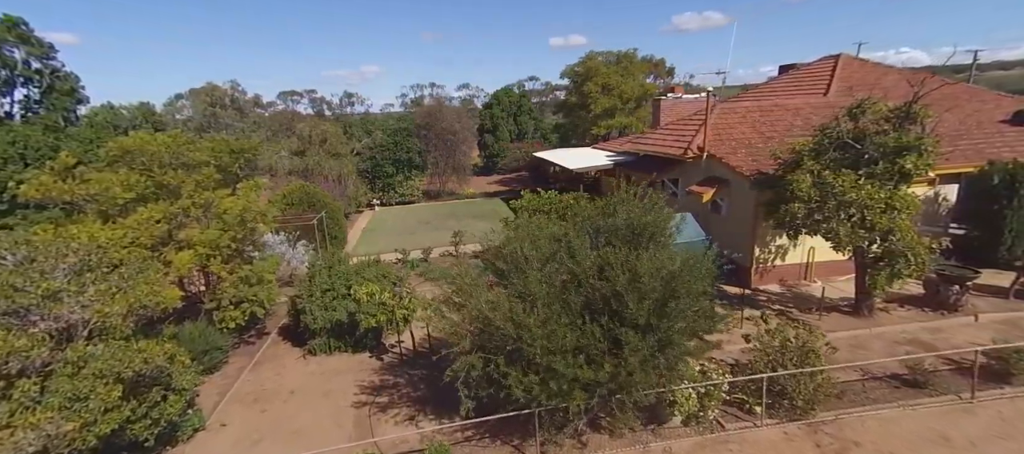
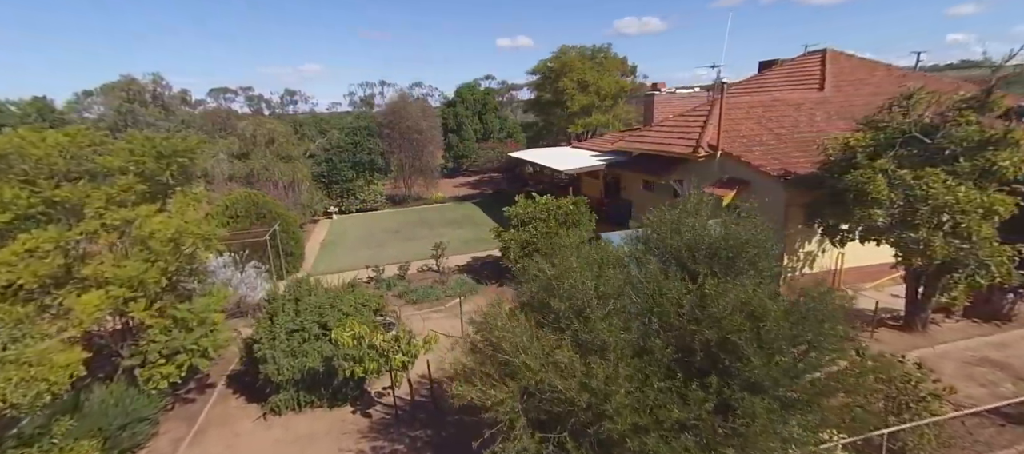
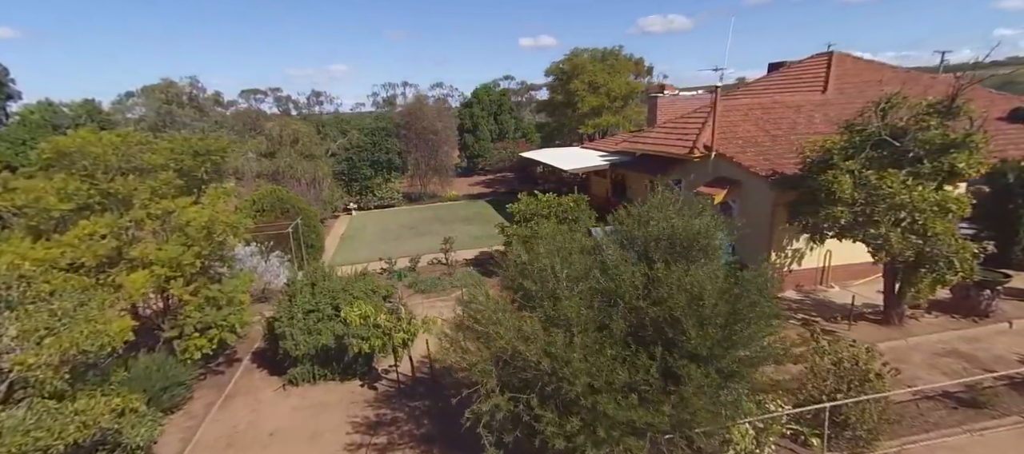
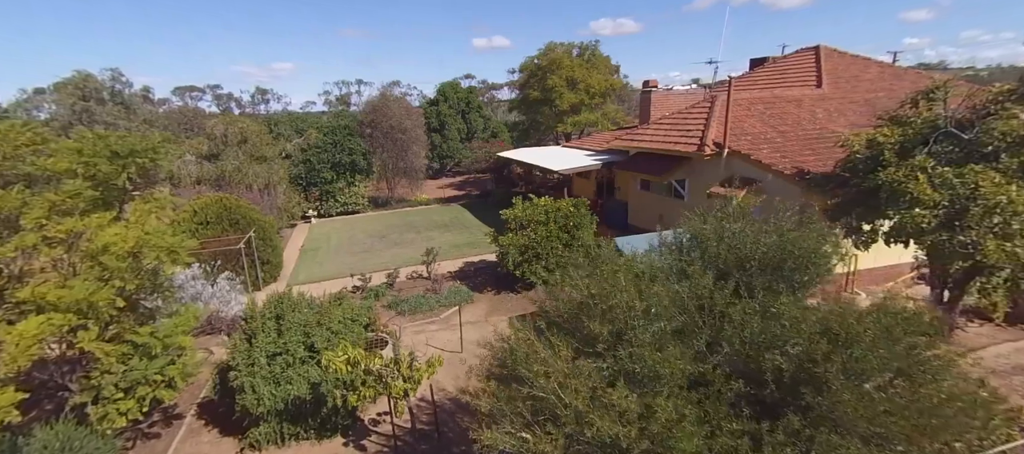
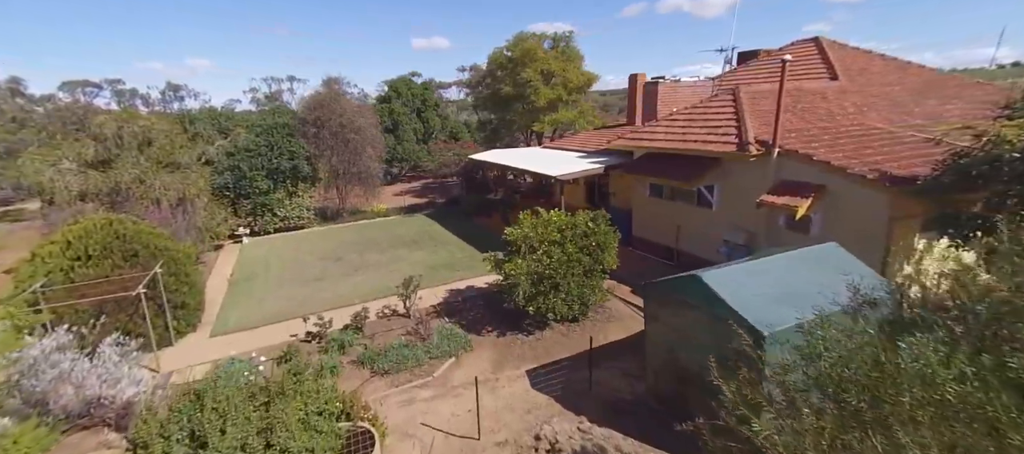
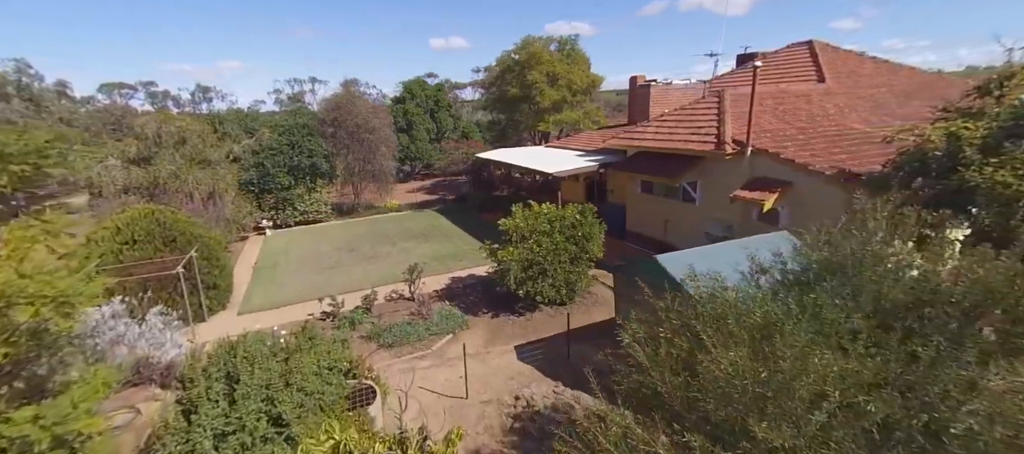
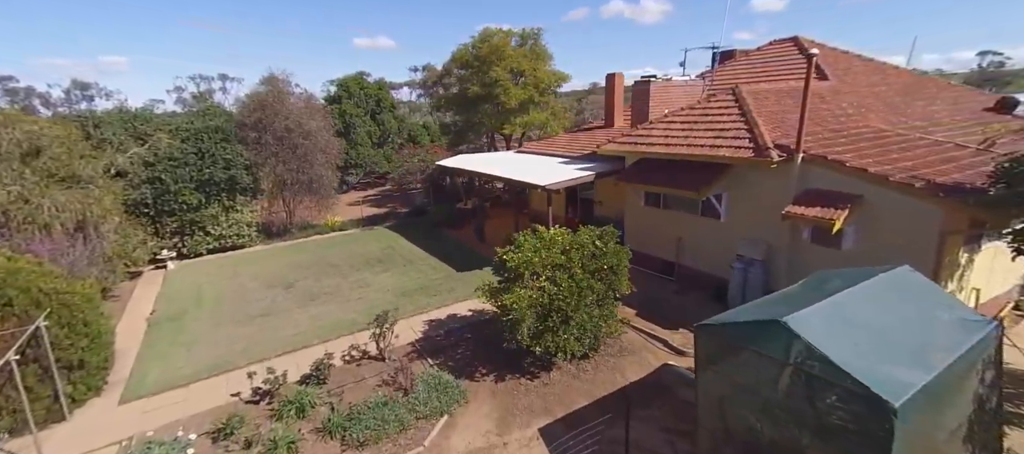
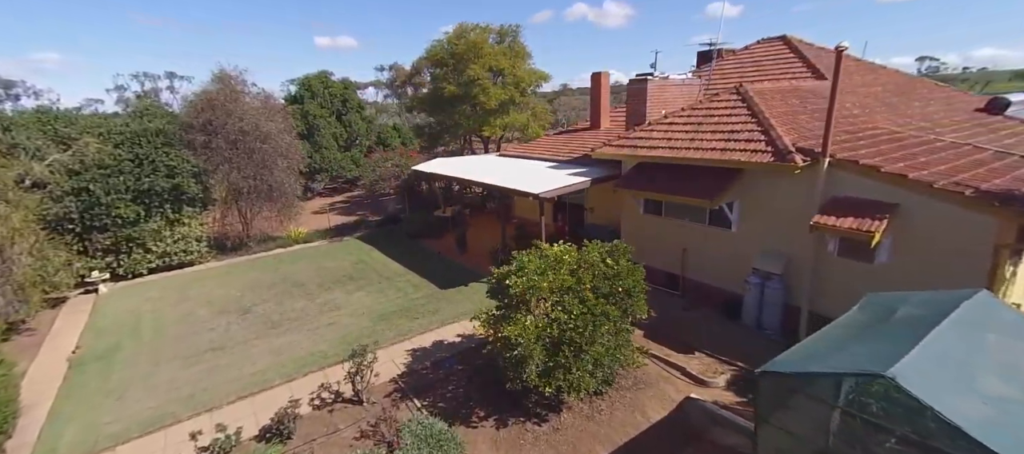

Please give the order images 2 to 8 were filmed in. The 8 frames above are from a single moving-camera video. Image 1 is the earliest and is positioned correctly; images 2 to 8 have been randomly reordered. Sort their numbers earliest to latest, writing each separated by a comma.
3, 2, 4, 6, 5, 7, 8
